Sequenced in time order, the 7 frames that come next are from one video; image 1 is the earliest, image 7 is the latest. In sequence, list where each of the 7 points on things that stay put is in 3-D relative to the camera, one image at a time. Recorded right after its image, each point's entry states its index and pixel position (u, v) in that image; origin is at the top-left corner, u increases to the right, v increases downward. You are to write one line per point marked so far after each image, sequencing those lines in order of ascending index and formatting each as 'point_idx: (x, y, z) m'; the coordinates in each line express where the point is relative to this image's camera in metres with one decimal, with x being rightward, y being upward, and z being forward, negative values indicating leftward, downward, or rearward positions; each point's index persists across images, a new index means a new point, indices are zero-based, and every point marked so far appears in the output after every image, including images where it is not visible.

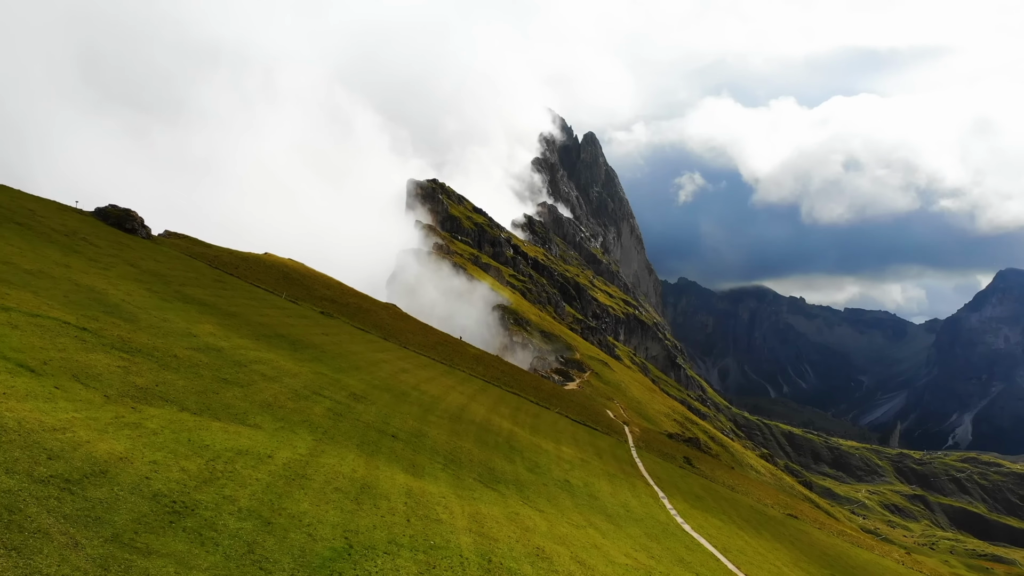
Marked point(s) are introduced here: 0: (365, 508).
0: (-5.7, -8.3, +20.0) m
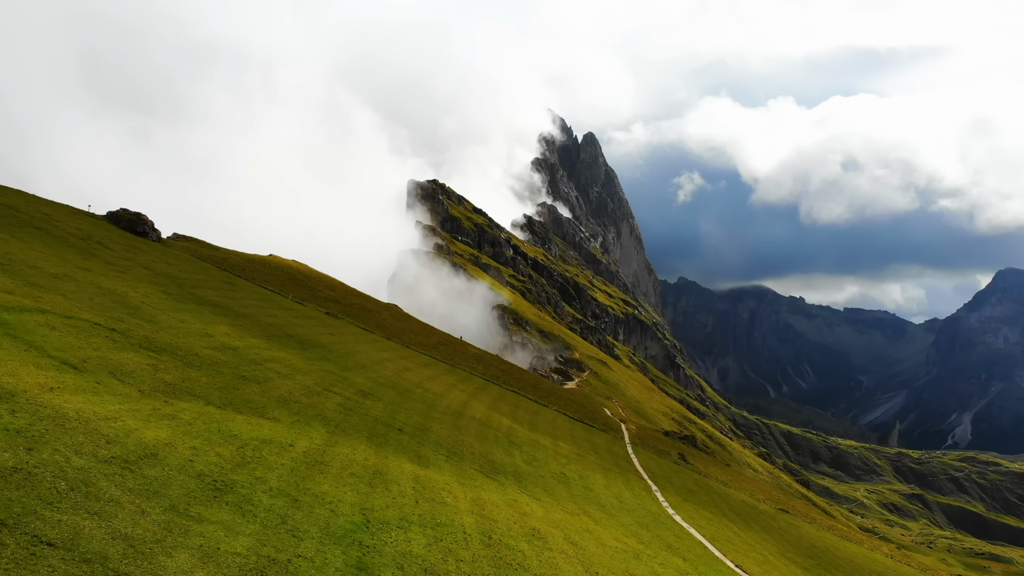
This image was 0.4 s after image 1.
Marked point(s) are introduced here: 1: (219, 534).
0: (-5.8, -8.5, +22.2) m
1: (-8.2, -6.6, +14.4) m
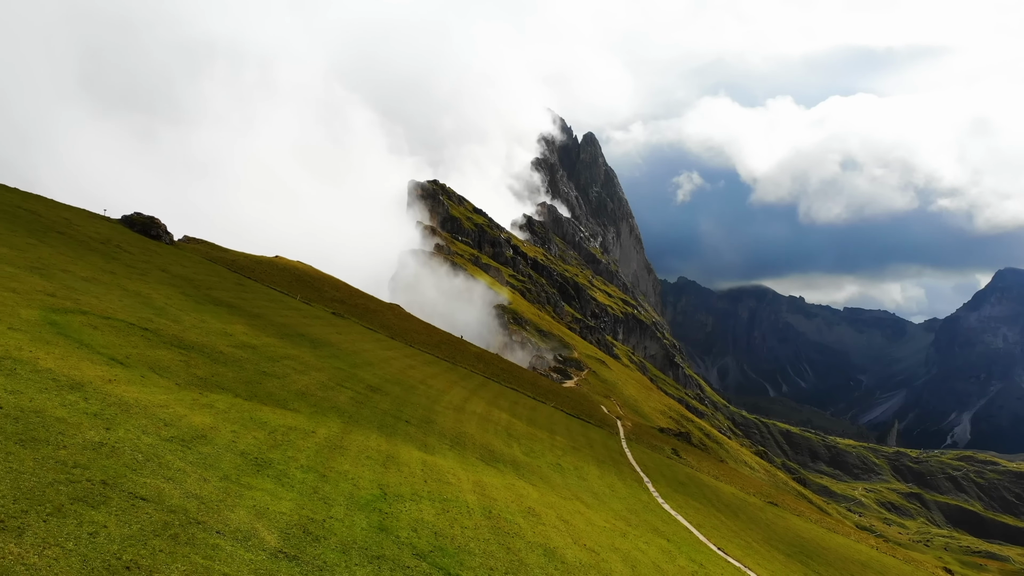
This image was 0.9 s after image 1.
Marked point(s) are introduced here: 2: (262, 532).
0: (-5.9, -8.7, +25.2) m
1: (-8.3, -6.9, +17.4) m
2: (-7.1, -6.8, +14.9) m
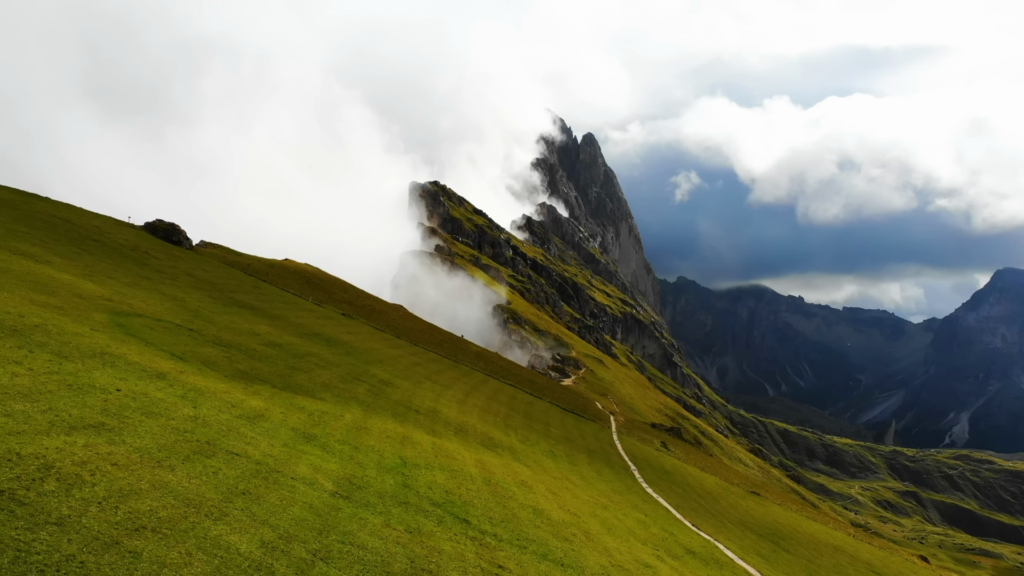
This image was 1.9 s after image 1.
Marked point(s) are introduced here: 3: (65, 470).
0: (-6.1, -9.2, +30.5) m
1: (-8.5, -7.3, +22.7) m
2: (-7.4, -7.3, +20.1) m
3: (-11.6, -4.7, +13.6) m
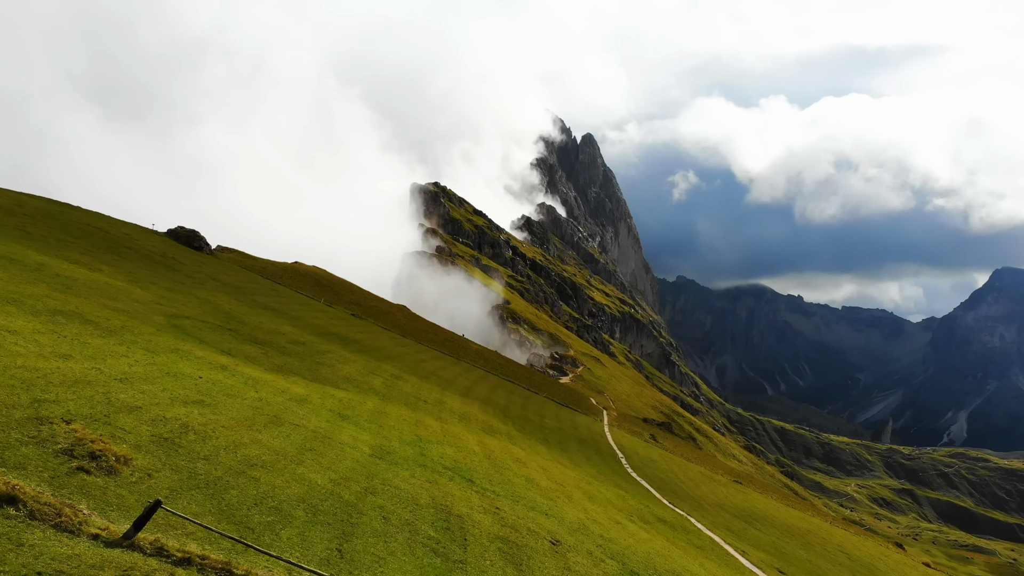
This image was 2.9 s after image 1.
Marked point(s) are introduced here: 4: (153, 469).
0: (-6.4, -9.7, +36.5) m
1: (-8.8, -7.8, +28.7) m
2: (-7.6, -7.8, +26.2) m
3: (-11.9, -5.2, +19.7) m
4: (-10.9, -5.4, +15.9) m
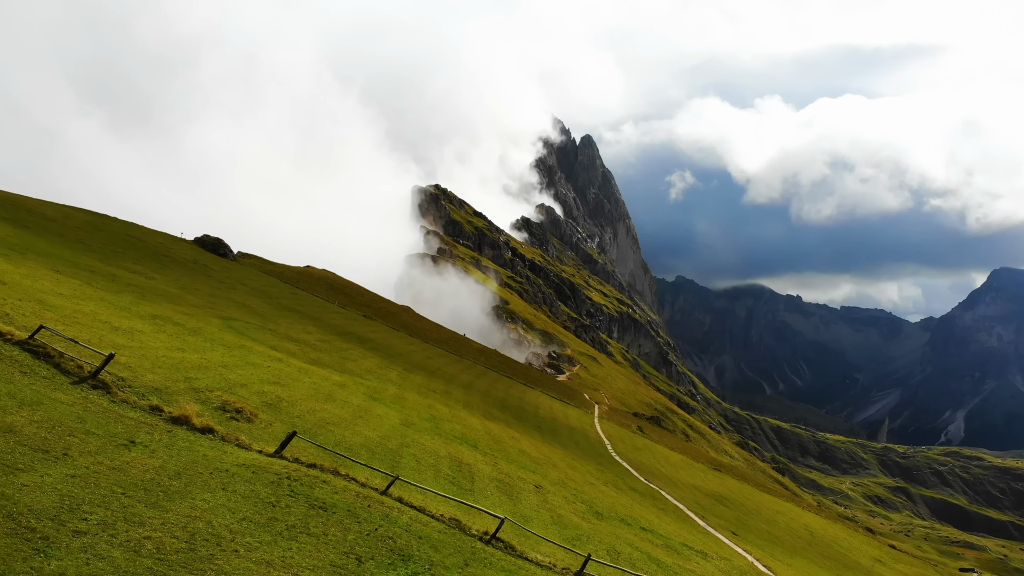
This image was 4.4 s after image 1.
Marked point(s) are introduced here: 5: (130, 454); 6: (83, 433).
0: (-6.8, -10.4, +44.9) m
1: (-9.2, -8.5, +37.1) m
2: (-8.0, -8.5, +34.6) m
3: (-12.2, -5.9, +28.0) m
4: (-11.2, -6.1, +24.2) m
5: (-12.1, -5.2, +16.7) m
6: (-13.9, -4.6, +17.0) m
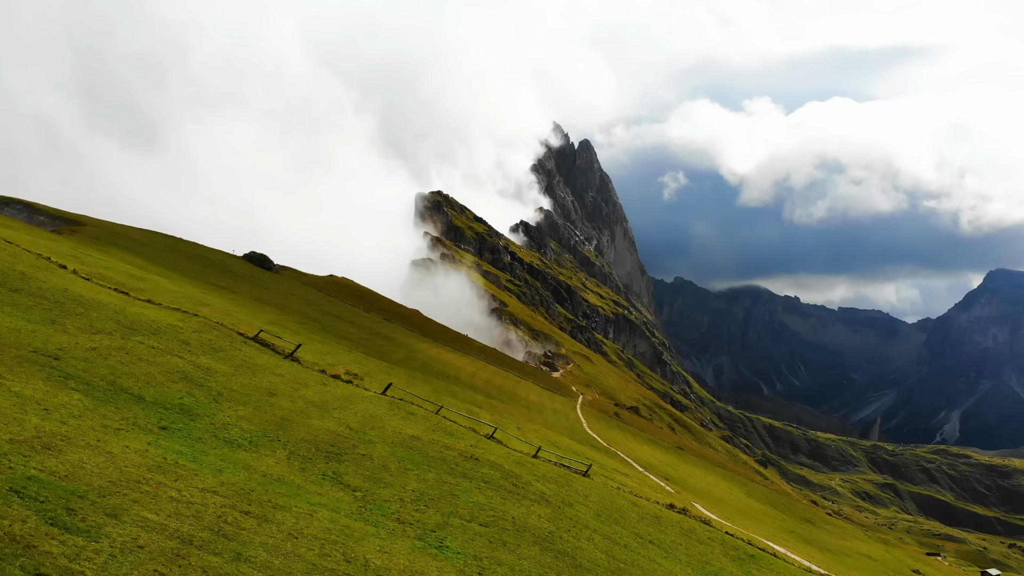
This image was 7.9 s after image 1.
0: (-7.7, -12.2, +65.1) m
1: (-10.0, -10.3, +57.3) m
2: (-8.9, -10.3, +54.8) m
3: (-13.1, -7.7, +48.2) m
4: (-12.1, -7.8, +44.4) m
5: (-13.0, -6.9, +37.0) m
6: (-14.8, -6.3, +37.2) m
